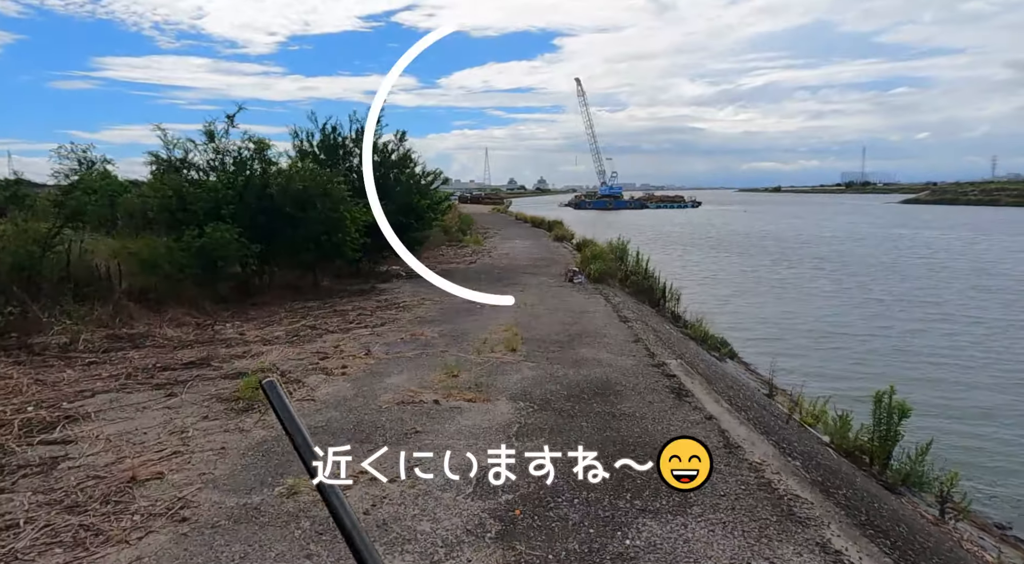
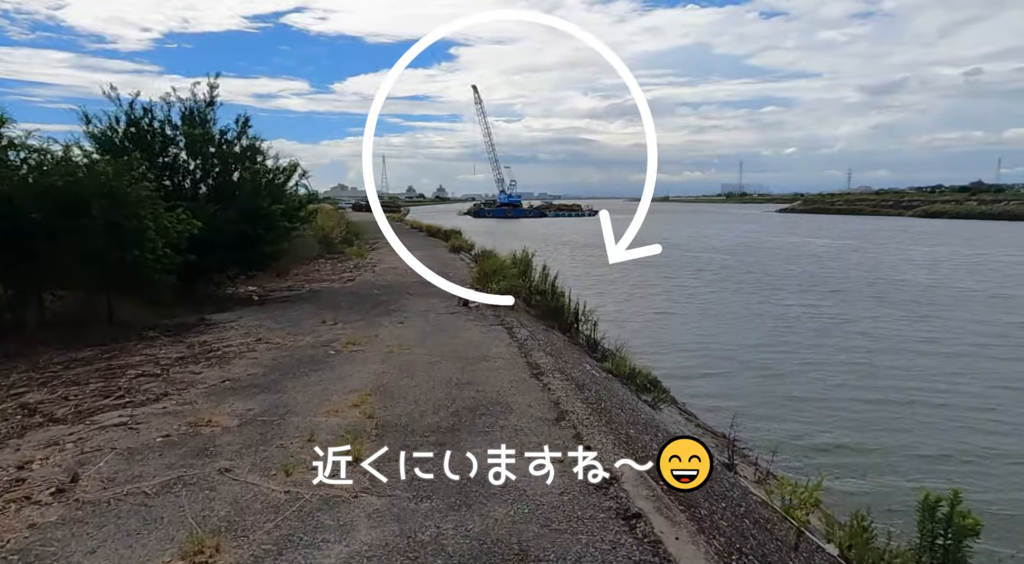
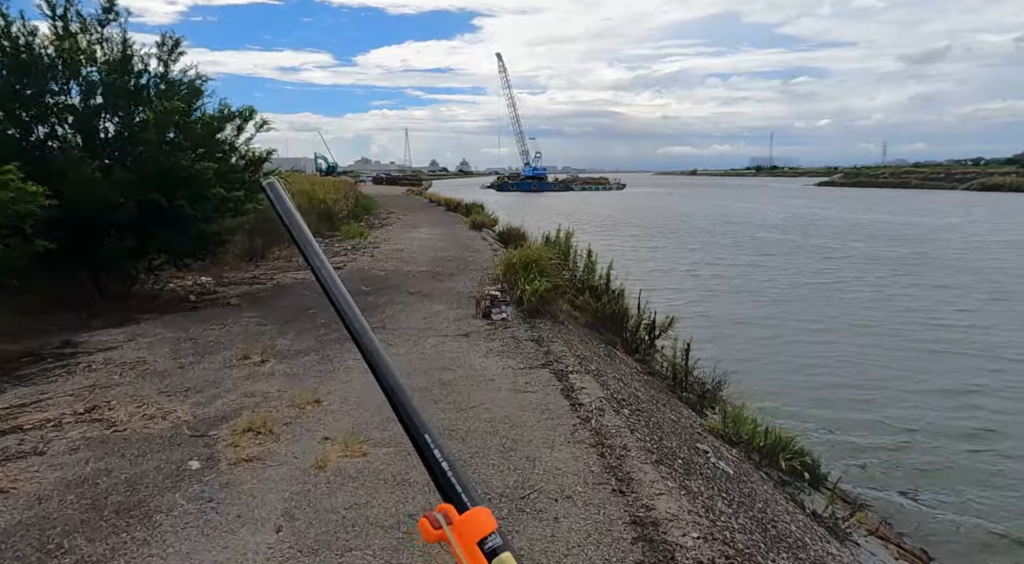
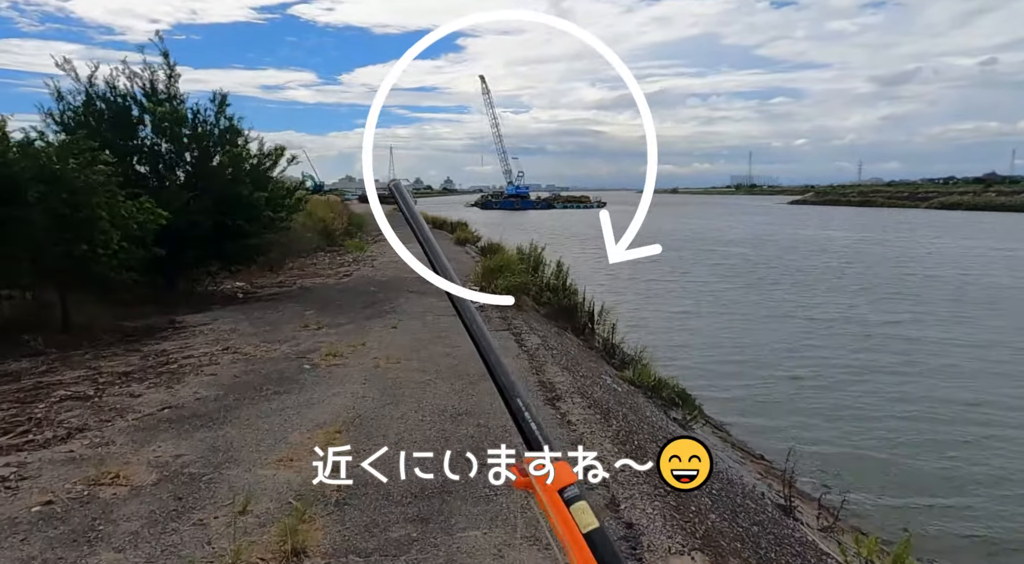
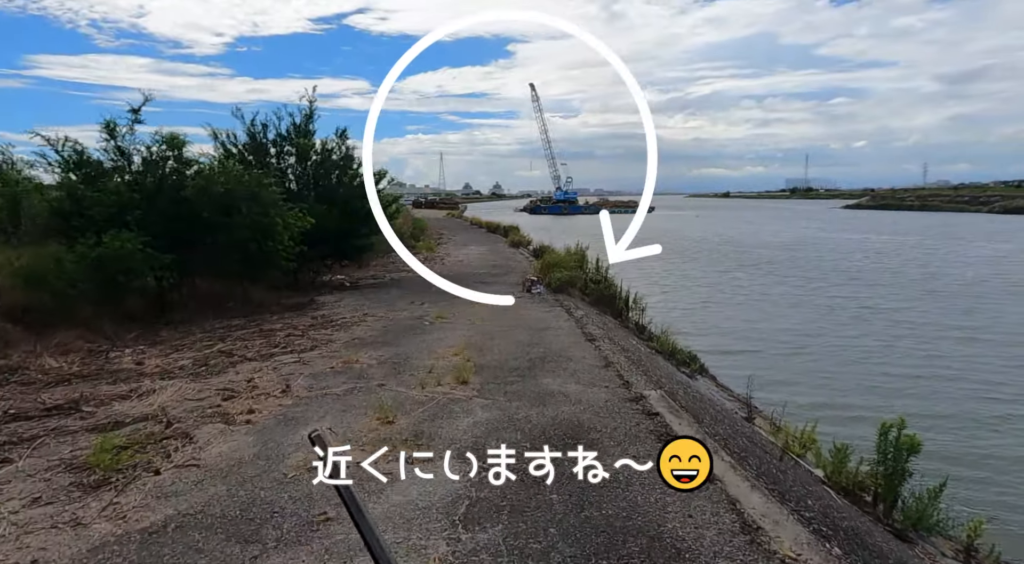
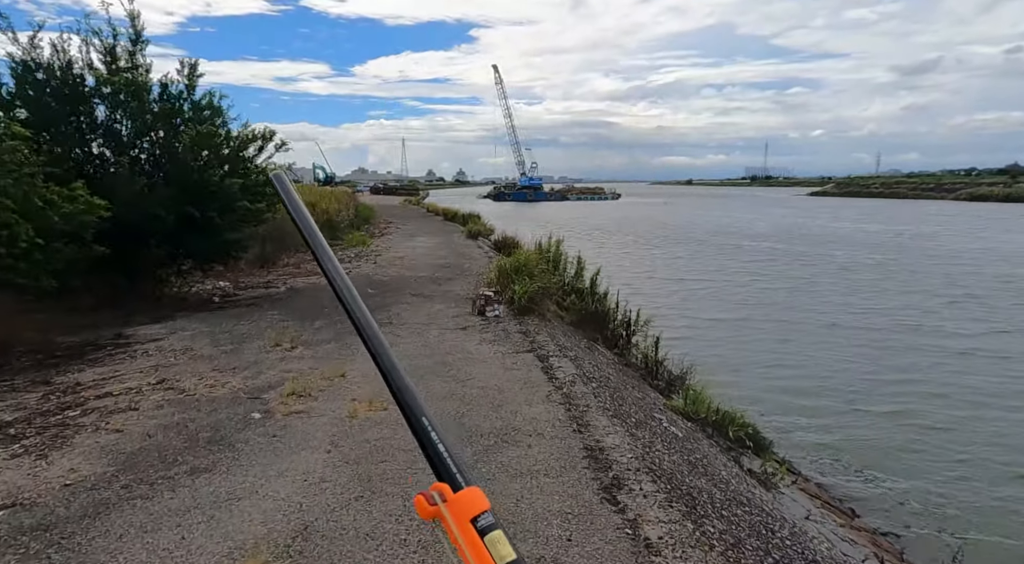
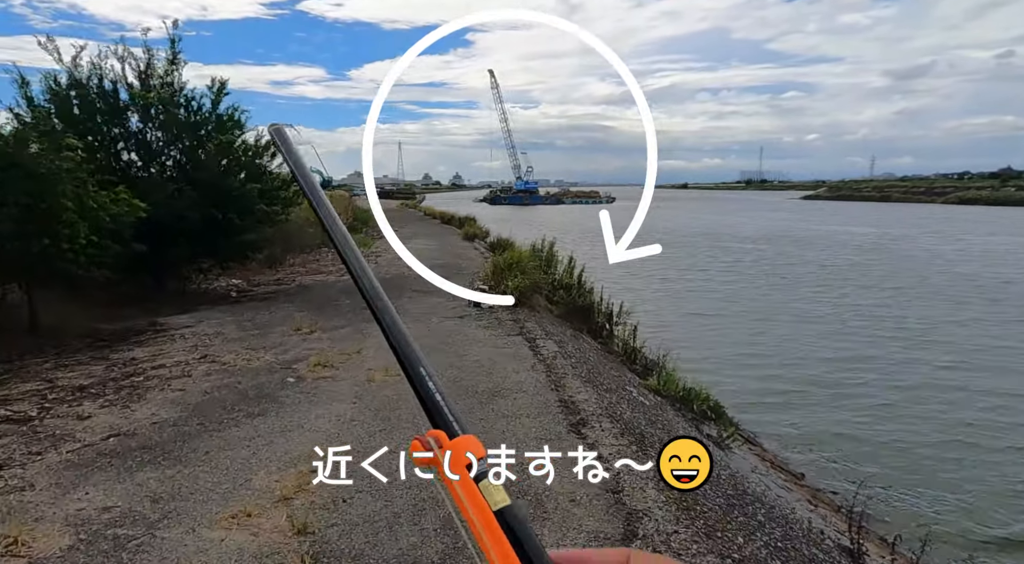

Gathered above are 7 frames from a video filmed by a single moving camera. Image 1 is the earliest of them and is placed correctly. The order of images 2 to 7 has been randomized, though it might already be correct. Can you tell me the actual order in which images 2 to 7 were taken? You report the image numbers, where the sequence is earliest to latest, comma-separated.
5, 2, 4, 7, 6, 3
